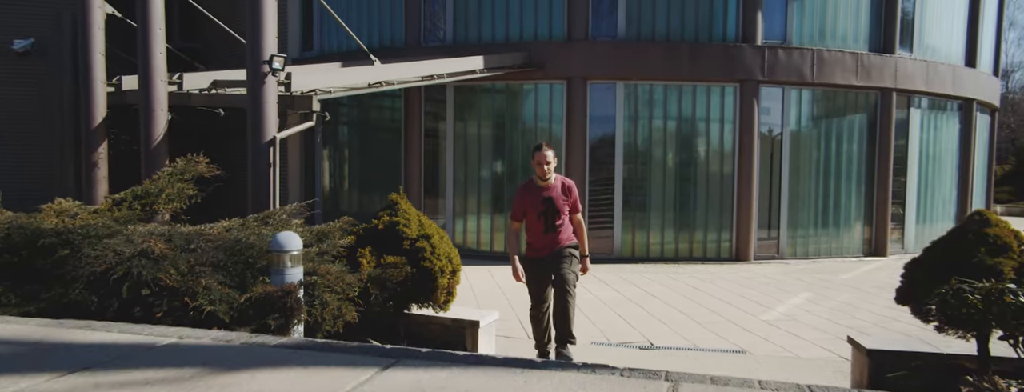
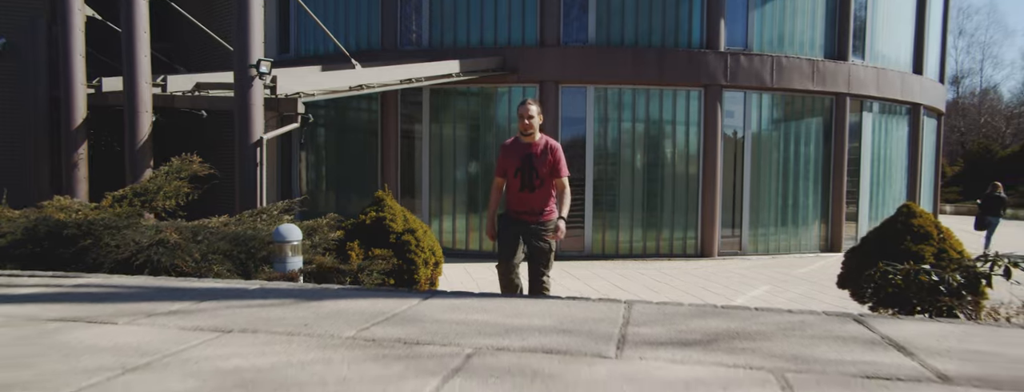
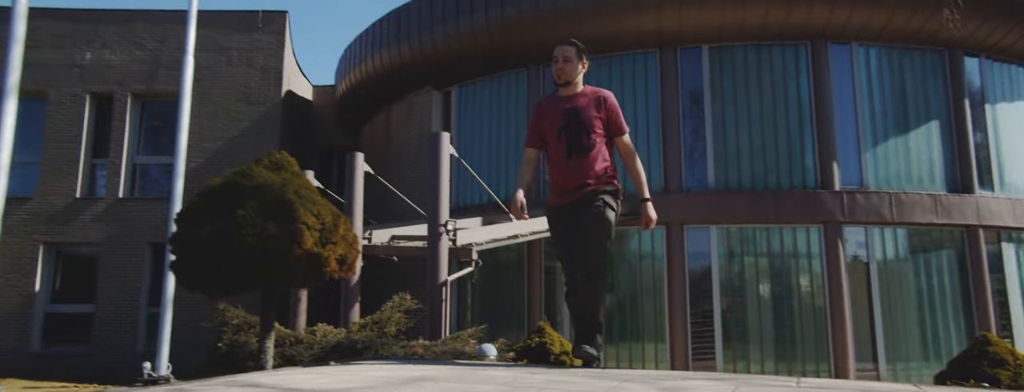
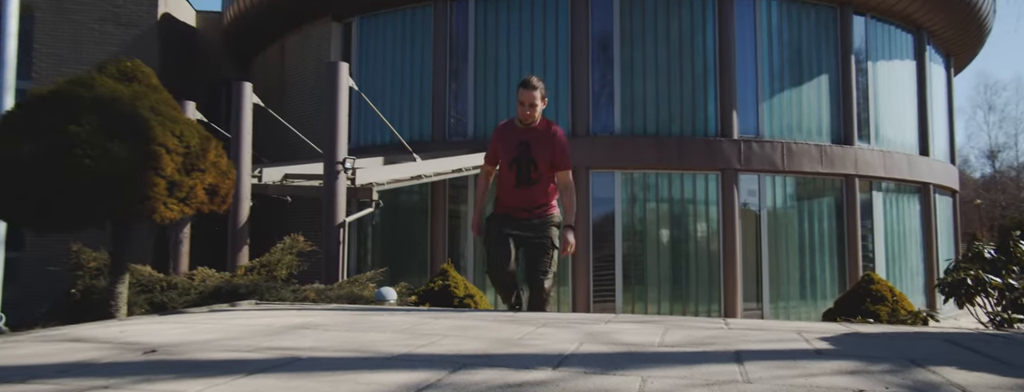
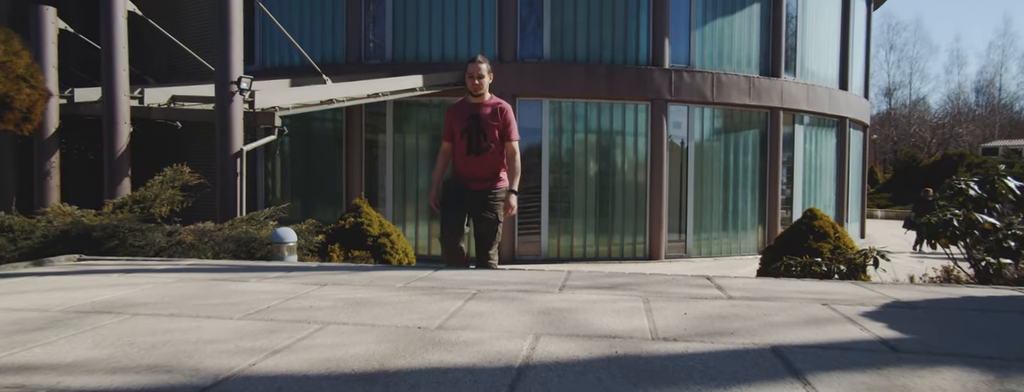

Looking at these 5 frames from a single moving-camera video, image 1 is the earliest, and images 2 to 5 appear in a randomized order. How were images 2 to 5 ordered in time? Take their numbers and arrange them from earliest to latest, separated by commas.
2, 5, 4, 3
